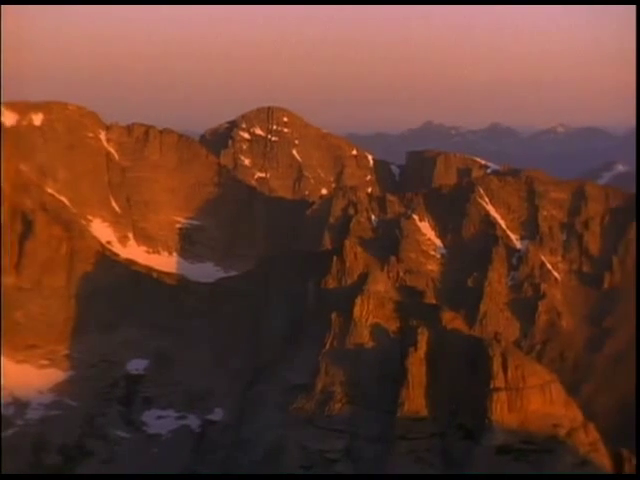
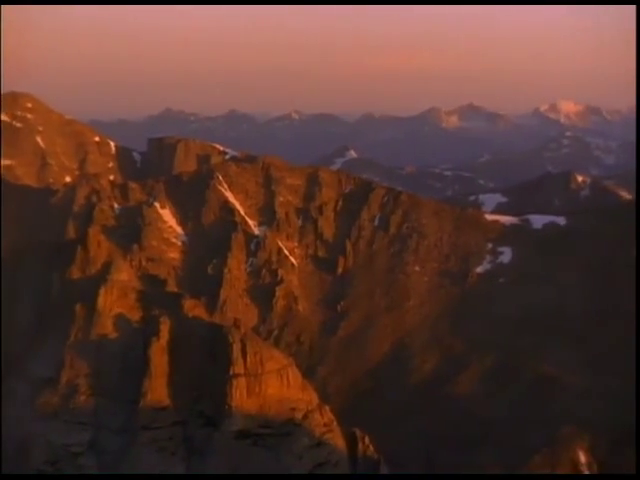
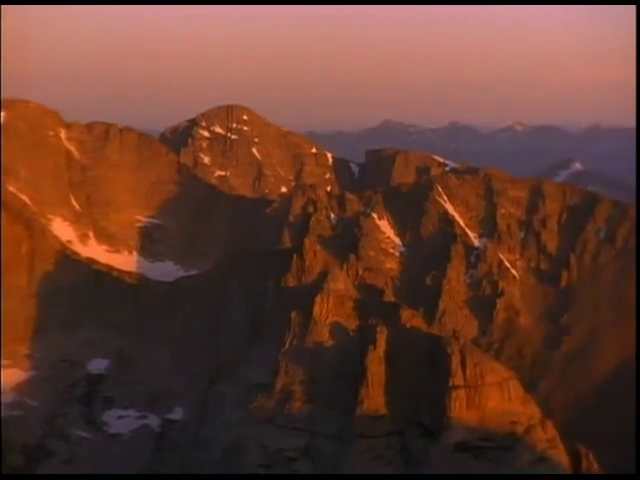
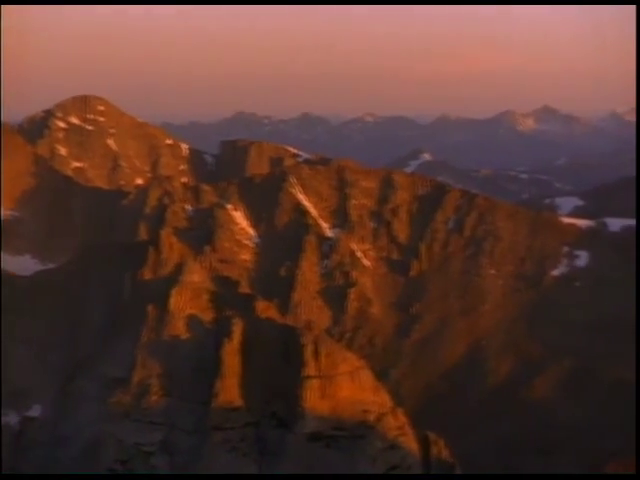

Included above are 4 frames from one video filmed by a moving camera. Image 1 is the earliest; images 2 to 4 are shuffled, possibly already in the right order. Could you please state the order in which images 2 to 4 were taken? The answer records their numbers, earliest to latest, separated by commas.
3, 4, 2
